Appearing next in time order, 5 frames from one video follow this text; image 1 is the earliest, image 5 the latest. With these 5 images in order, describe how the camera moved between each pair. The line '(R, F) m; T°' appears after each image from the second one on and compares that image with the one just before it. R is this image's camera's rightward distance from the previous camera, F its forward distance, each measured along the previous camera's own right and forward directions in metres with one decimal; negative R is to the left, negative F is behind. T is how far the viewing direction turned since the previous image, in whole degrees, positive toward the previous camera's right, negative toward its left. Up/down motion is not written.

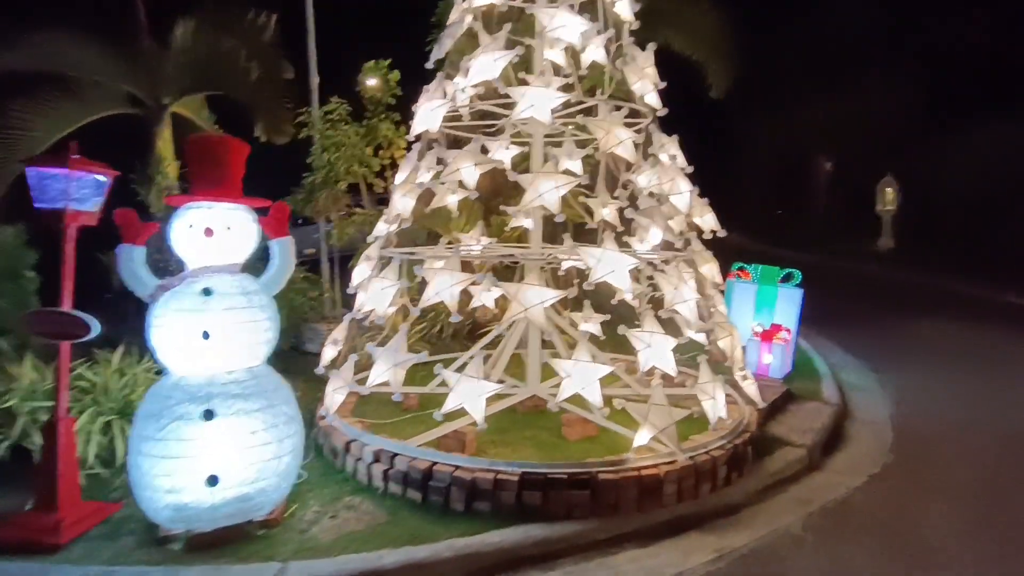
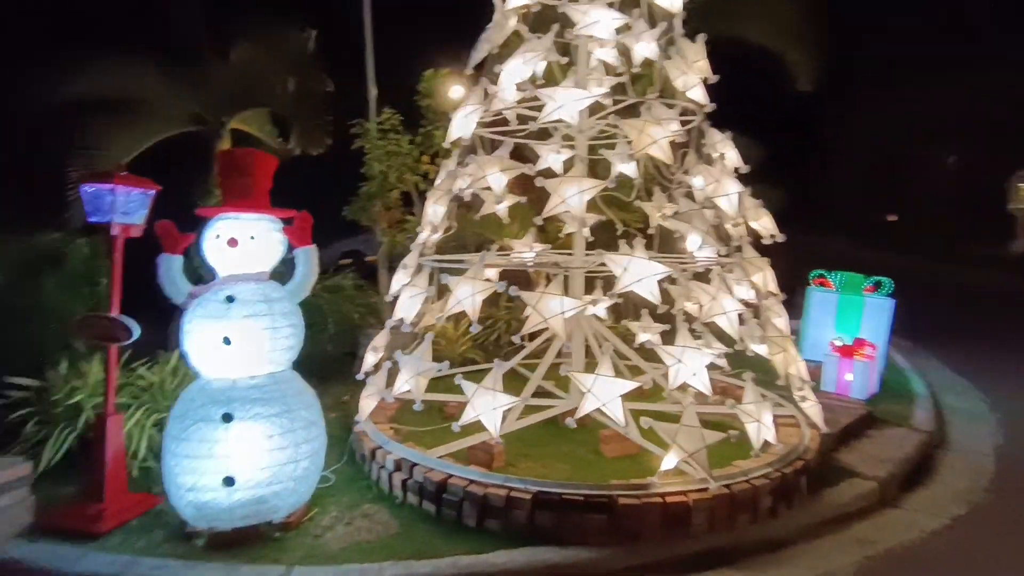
(+0.5, +0.2) m; -9°
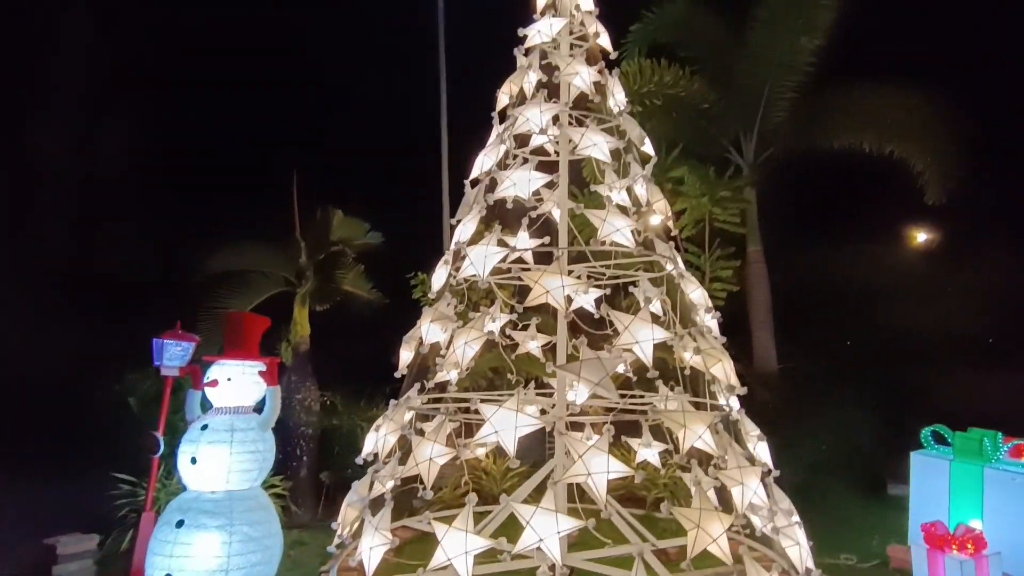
(+2.4, +0.3) m; -26°
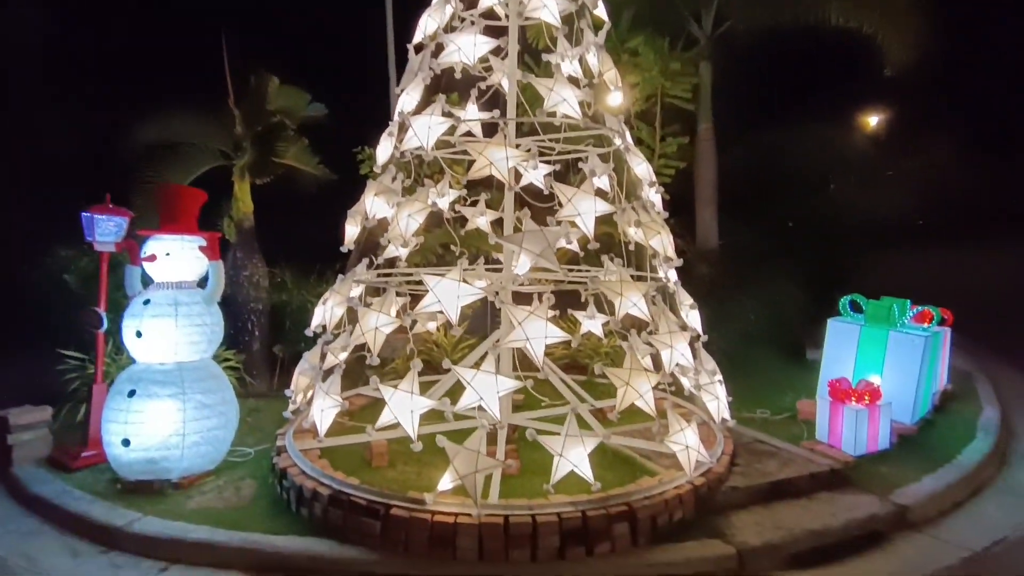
(+0.1, 0.0) m; +4°
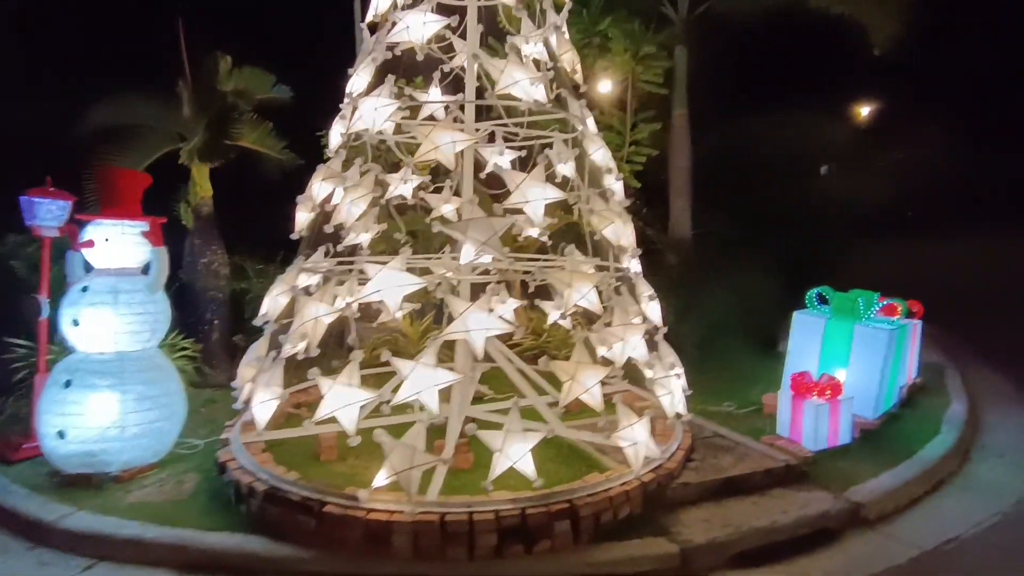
(+0.3, +0.1) m; 0°
